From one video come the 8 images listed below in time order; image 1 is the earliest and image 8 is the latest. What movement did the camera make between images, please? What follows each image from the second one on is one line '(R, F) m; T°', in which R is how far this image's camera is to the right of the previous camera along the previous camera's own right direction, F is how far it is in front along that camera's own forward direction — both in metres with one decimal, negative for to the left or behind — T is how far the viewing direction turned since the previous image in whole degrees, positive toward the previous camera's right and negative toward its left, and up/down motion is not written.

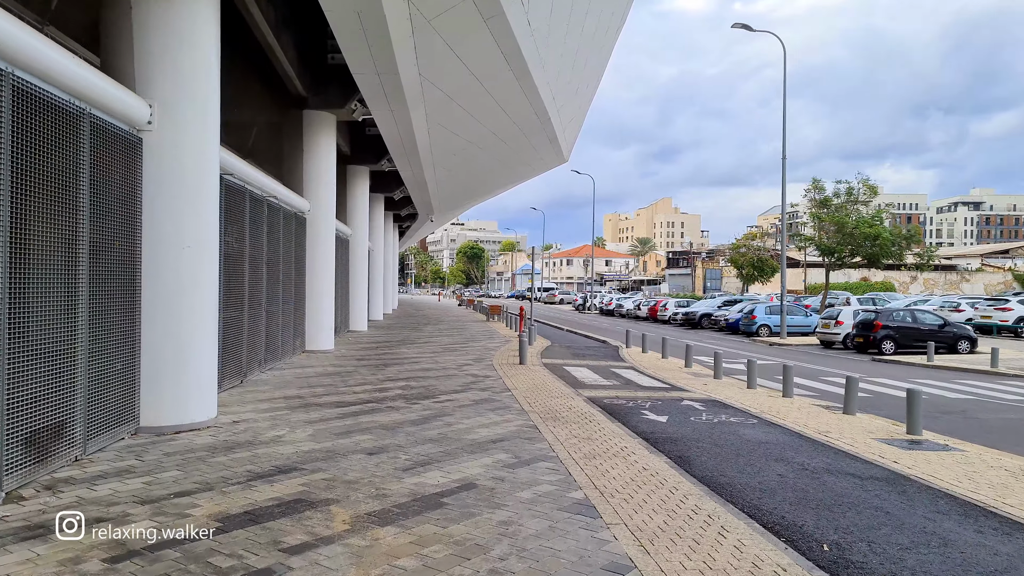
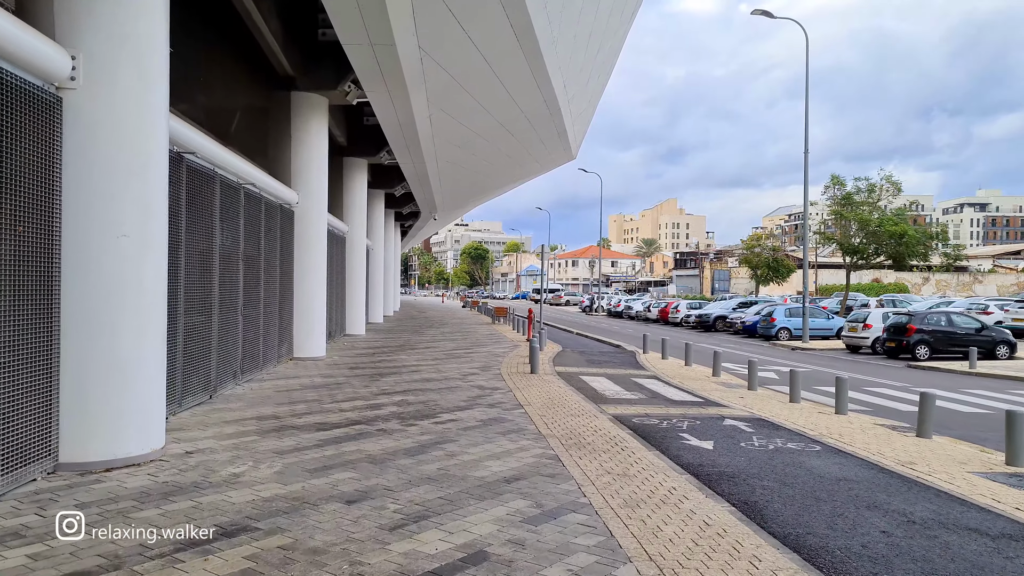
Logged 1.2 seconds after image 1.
(-0.1, +1.4) m; 0°
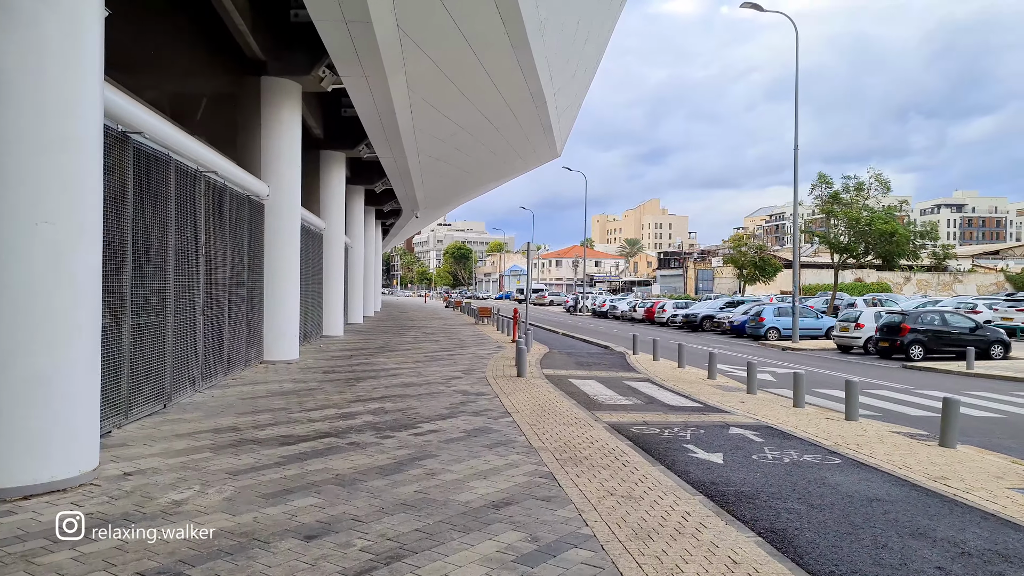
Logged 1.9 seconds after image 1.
(0.0, +0.8) m; +1°
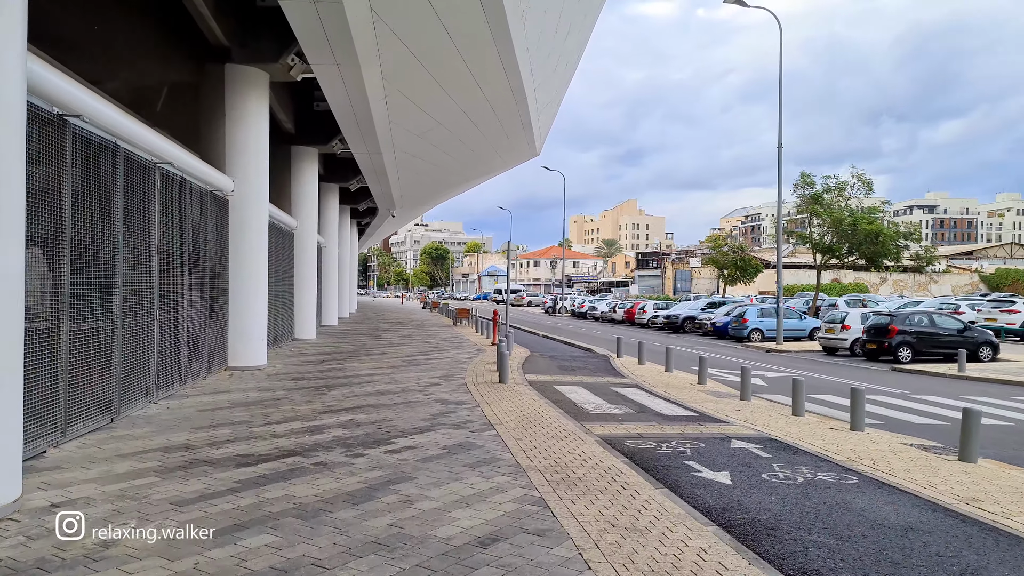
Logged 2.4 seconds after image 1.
(-0.1, +0.7) m; +2°
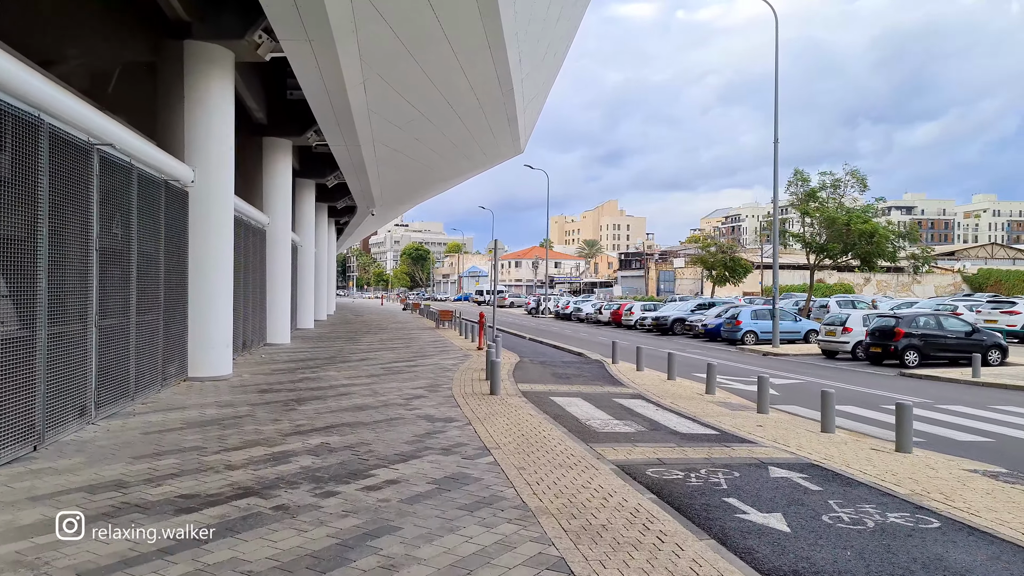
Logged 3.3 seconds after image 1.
(-0.2, +1.1) m; +2°
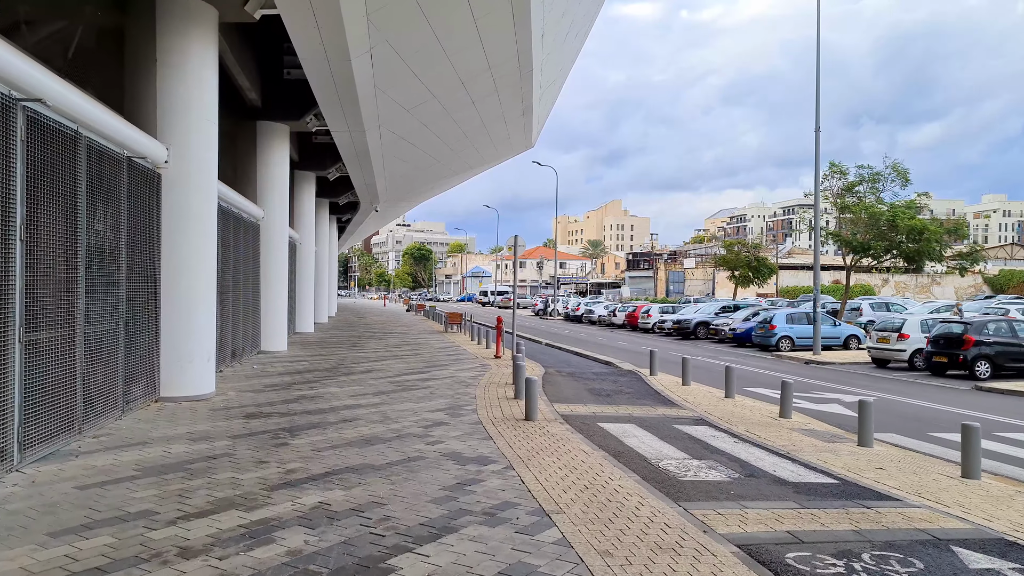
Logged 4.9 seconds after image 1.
(-0.5, +1.9) m; 0°
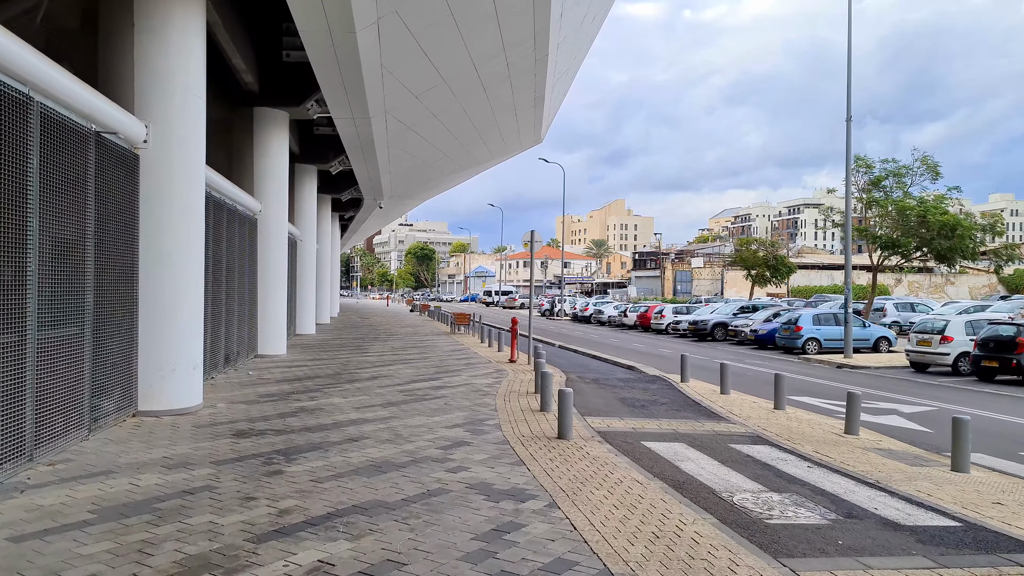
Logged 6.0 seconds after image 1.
(-0.3, +1.2) m; 0°
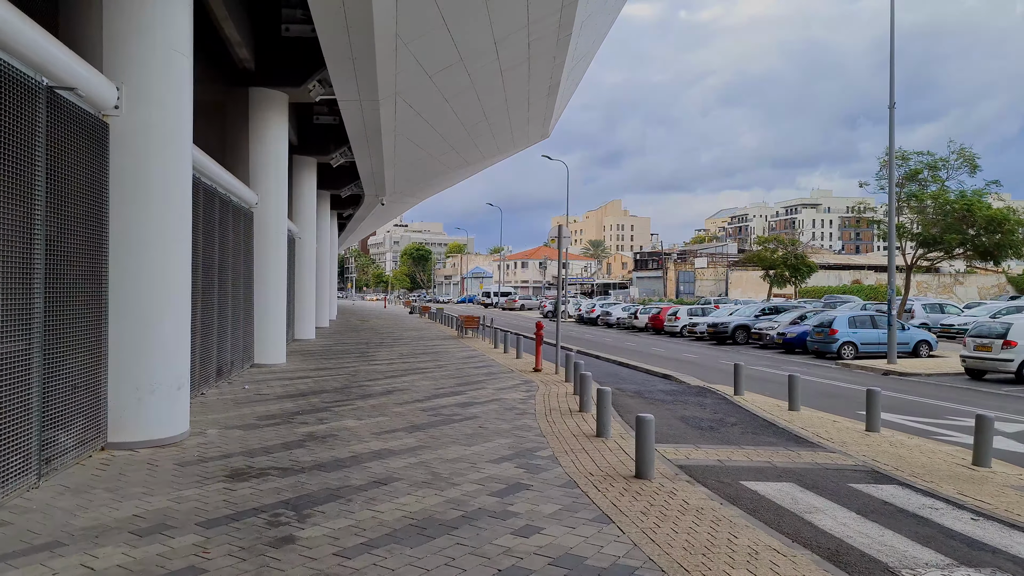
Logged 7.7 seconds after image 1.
(-0.6, +1.6) m; 0°
